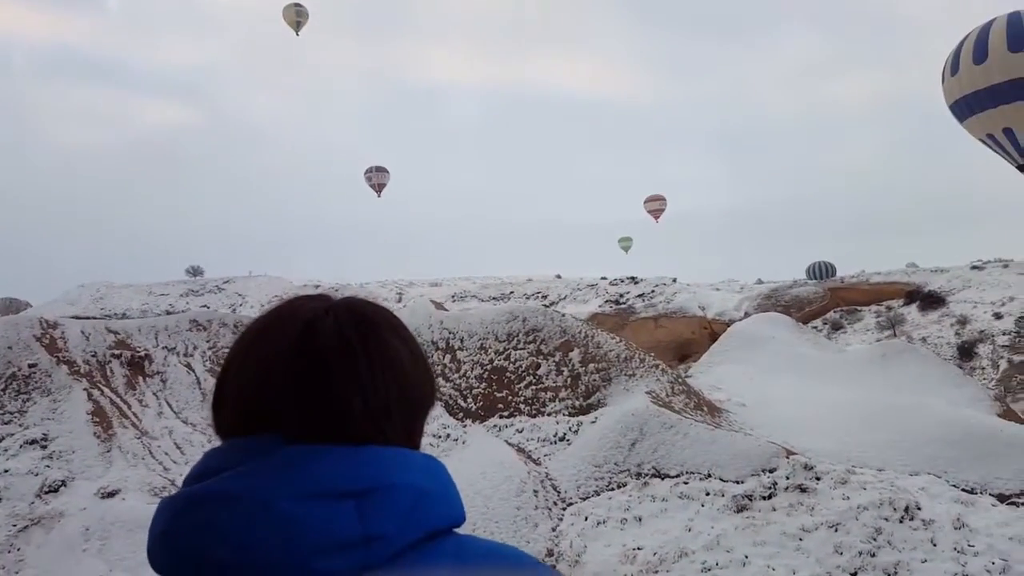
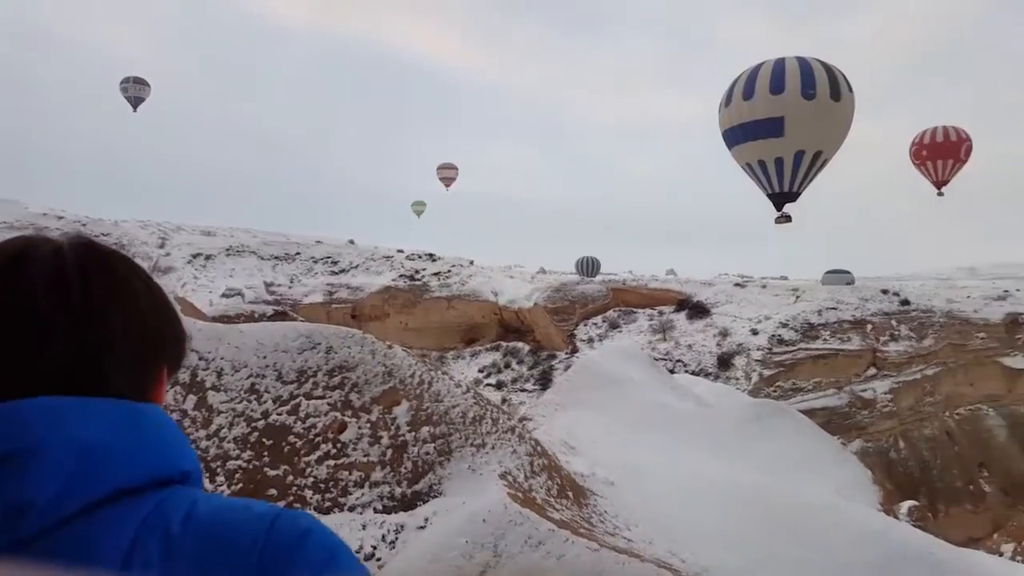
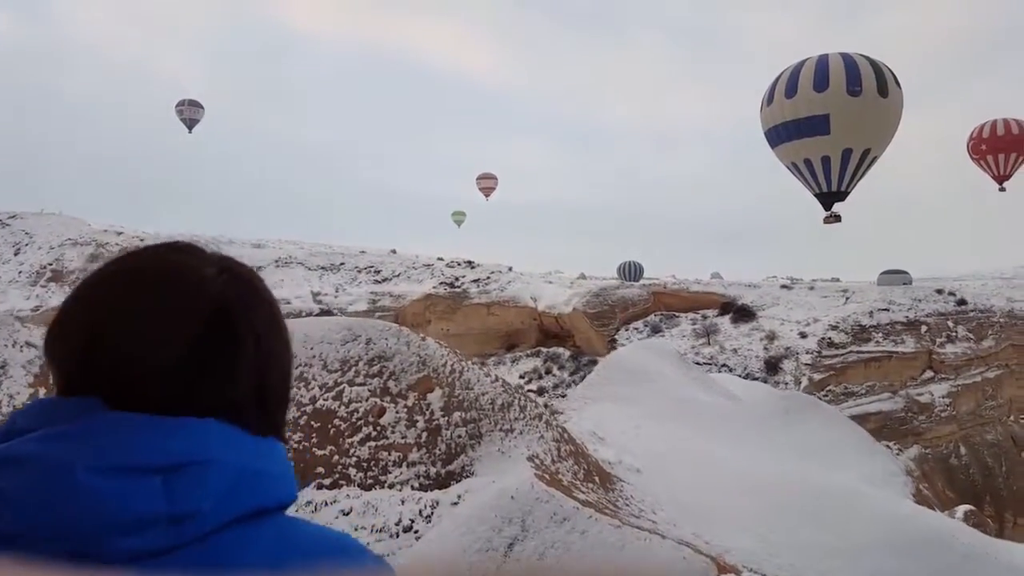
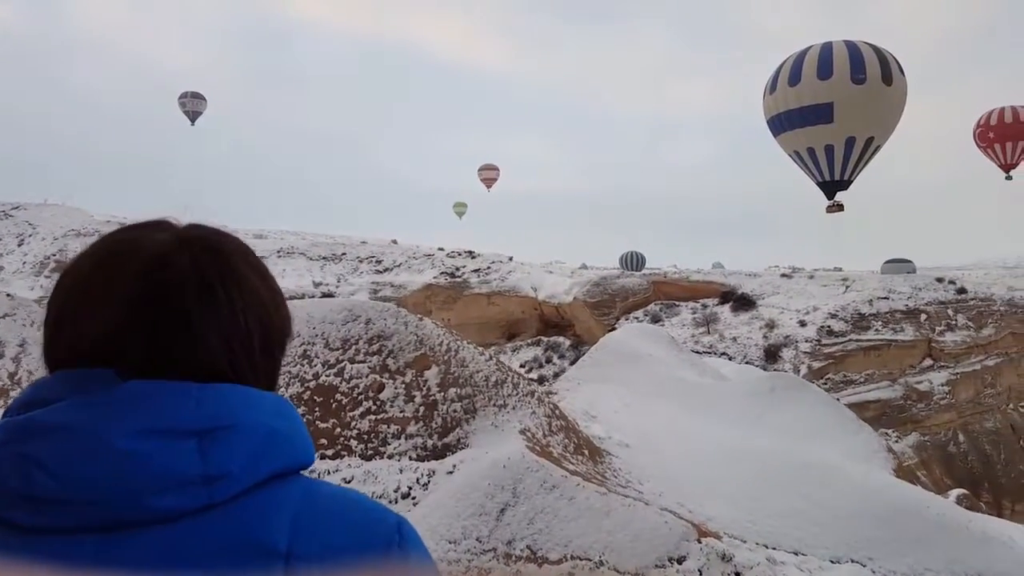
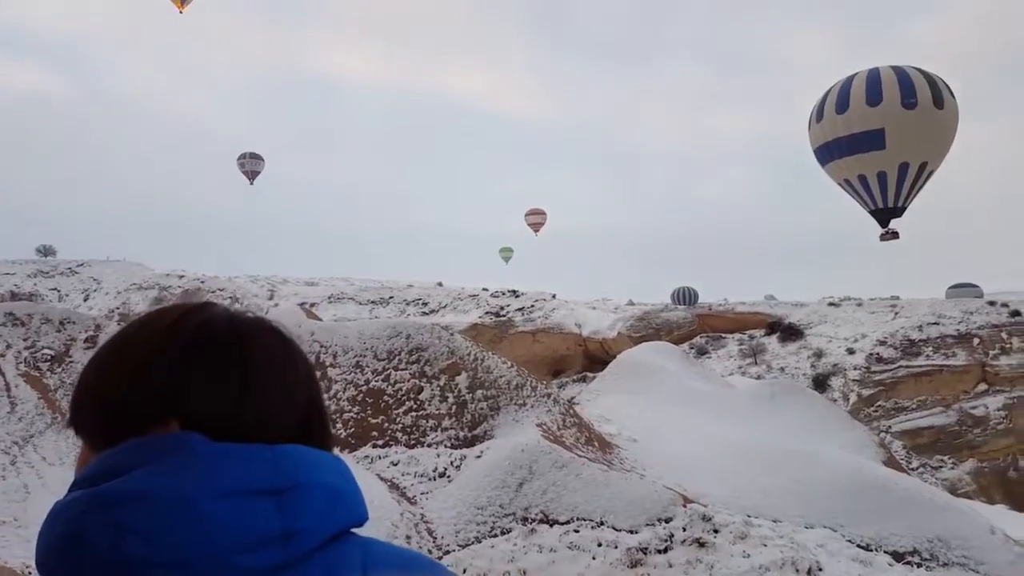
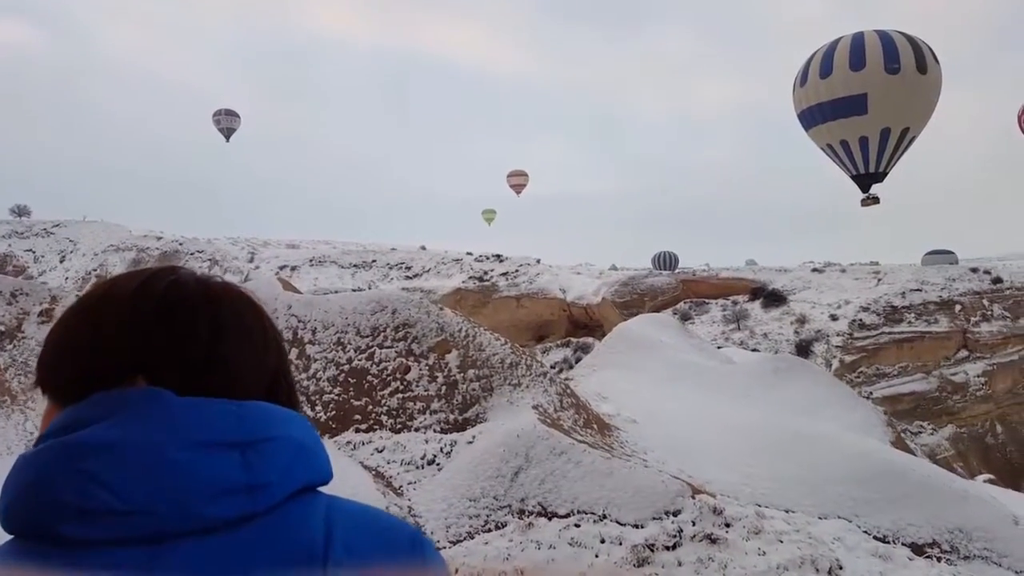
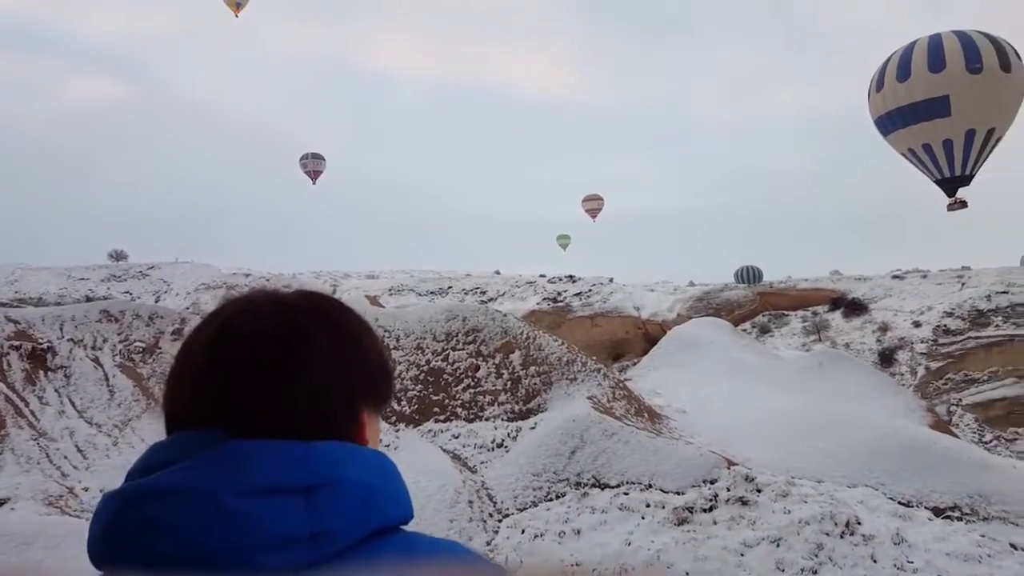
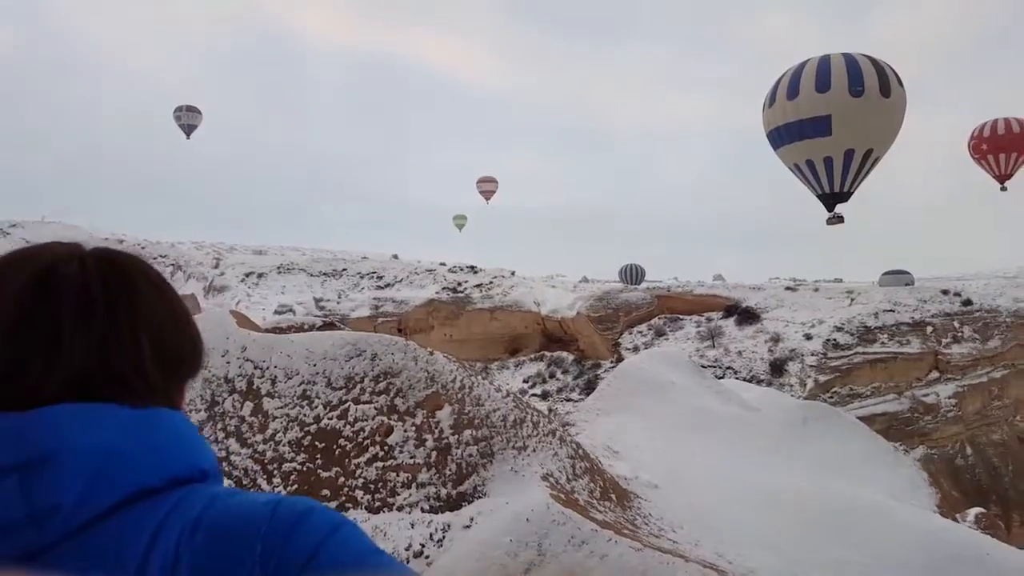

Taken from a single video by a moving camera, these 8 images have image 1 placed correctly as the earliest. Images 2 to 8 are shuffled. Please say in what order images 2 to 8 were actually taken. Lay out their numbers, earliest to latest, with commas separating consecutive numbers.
7, 5, 6, 4, 3, 8, 2
